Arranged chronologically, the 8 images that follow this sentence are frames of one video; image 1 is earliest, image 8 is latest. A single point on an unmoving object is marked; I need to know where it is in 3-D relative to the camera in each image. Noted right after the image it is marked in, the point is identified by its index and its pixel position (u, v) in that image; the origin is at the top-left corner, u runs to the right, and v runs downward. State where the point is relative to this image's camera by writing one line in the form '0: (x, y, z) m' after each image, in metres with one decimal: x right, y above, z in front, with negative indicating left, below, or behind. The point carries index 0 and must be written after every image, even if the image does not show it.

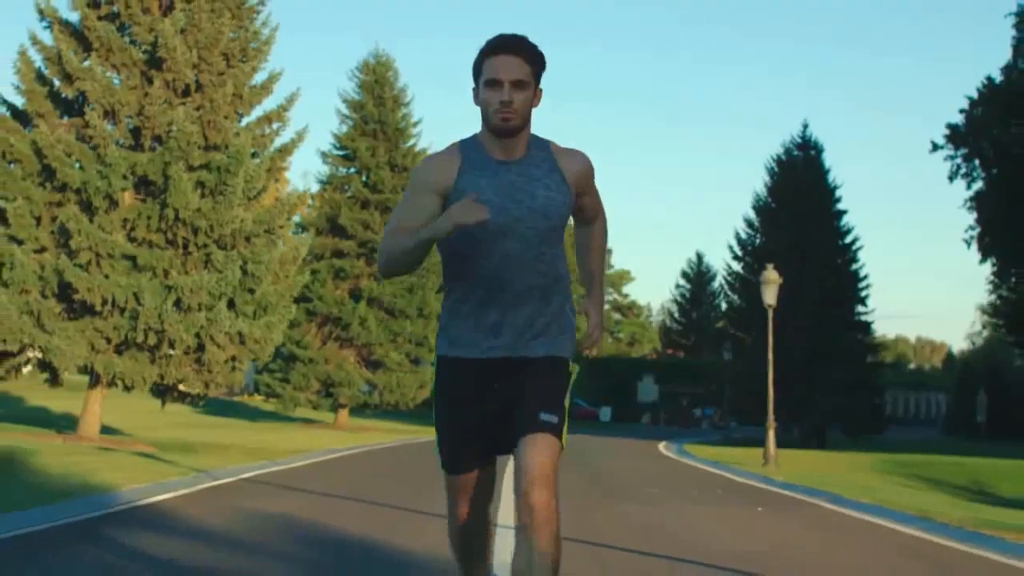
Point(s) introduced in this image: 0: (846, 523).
0: (+3.5, -2.4, +14.6) m
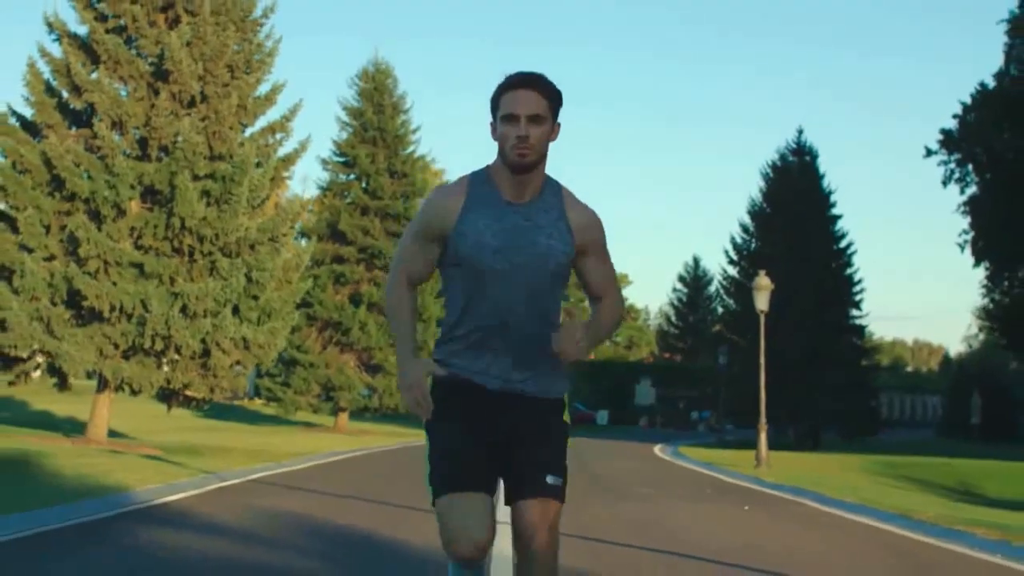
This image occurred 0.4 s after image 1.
0: (+3.5, -2.5, +15.2) m
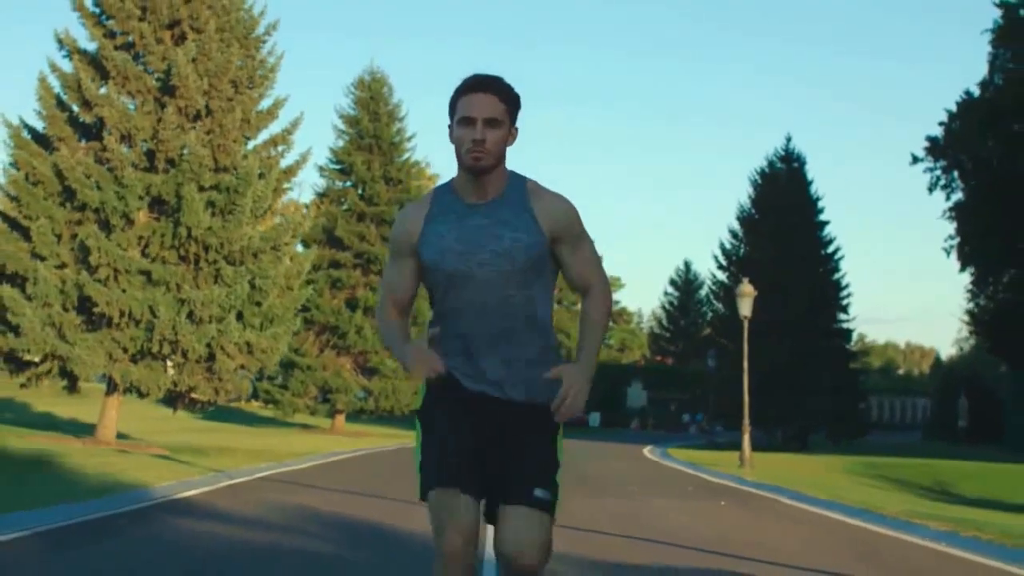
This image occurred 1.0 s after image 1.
0: (+3.4, -2.6, +16.2) m
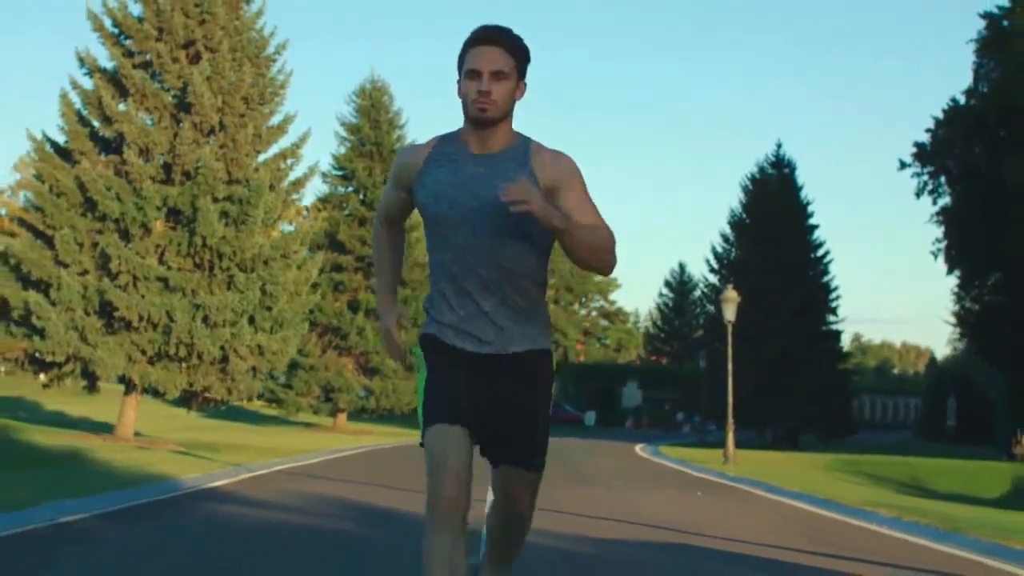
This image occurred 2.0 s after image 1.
0: (+3.3, -2.8, +17.8) m
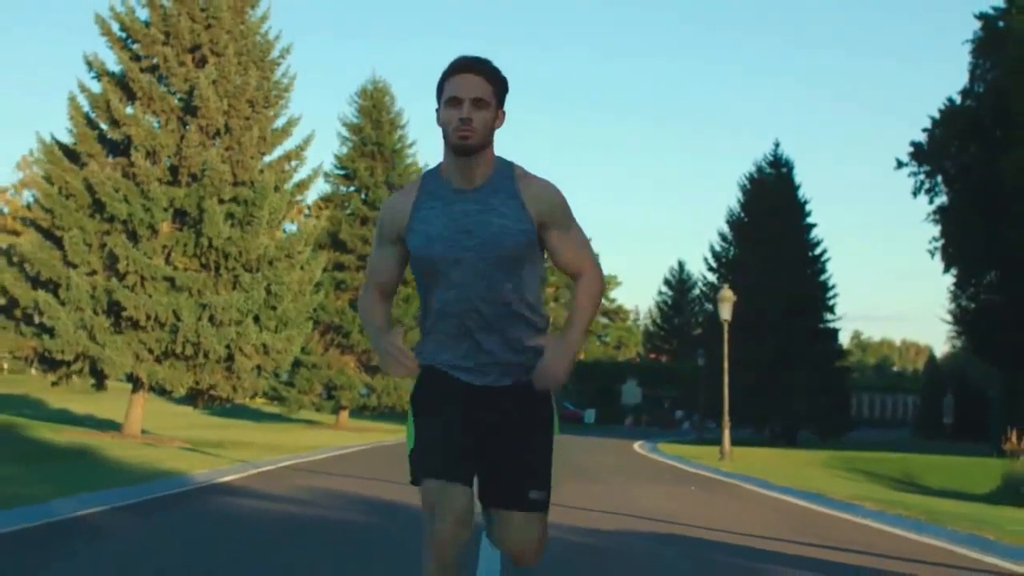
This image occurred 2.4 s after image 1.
0: (+3.3, -2.8, +18.3) m
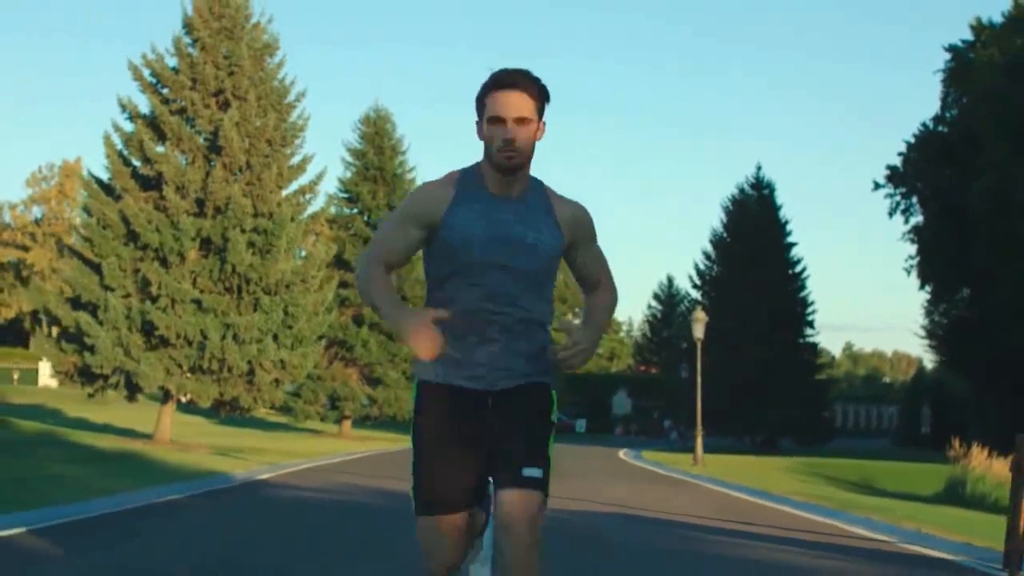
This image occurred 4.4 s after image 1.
0: (+3.2, -3.2, +21.3) m
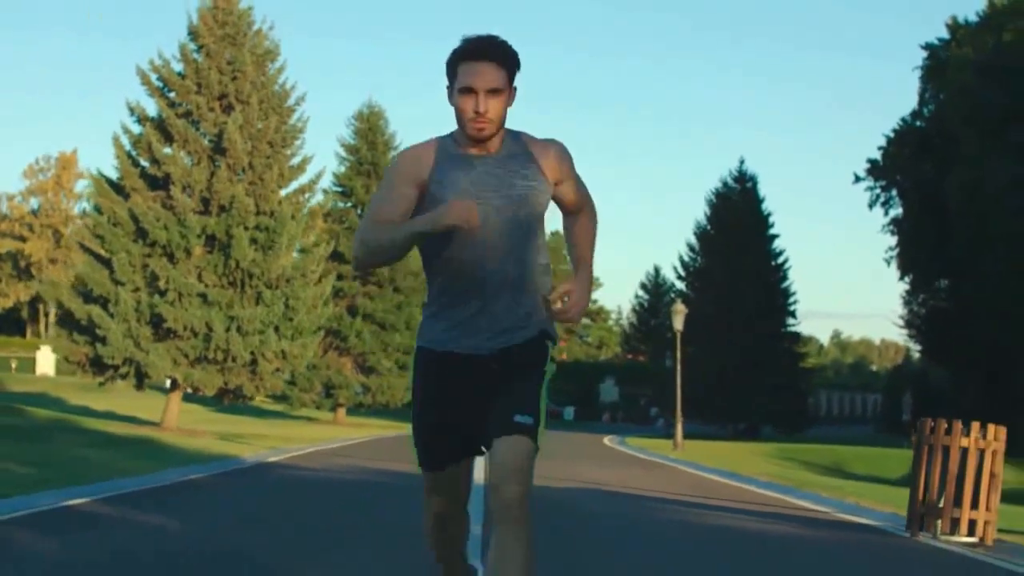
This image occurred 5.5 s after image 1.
0: (+3.0, -3.2, +23.1) m
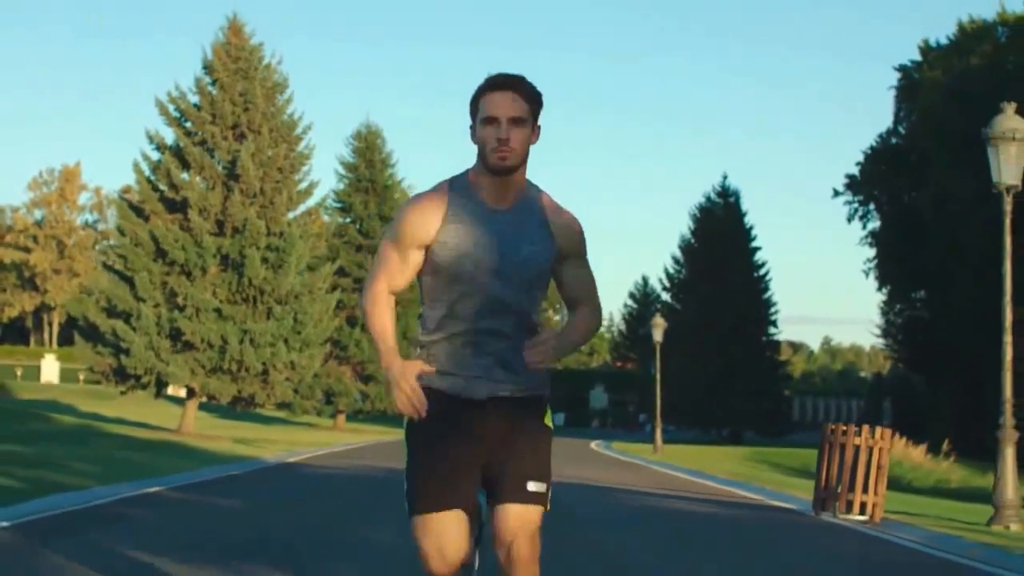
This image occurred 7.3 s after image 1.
0: (+2.9, -3.5, +25.7) m
